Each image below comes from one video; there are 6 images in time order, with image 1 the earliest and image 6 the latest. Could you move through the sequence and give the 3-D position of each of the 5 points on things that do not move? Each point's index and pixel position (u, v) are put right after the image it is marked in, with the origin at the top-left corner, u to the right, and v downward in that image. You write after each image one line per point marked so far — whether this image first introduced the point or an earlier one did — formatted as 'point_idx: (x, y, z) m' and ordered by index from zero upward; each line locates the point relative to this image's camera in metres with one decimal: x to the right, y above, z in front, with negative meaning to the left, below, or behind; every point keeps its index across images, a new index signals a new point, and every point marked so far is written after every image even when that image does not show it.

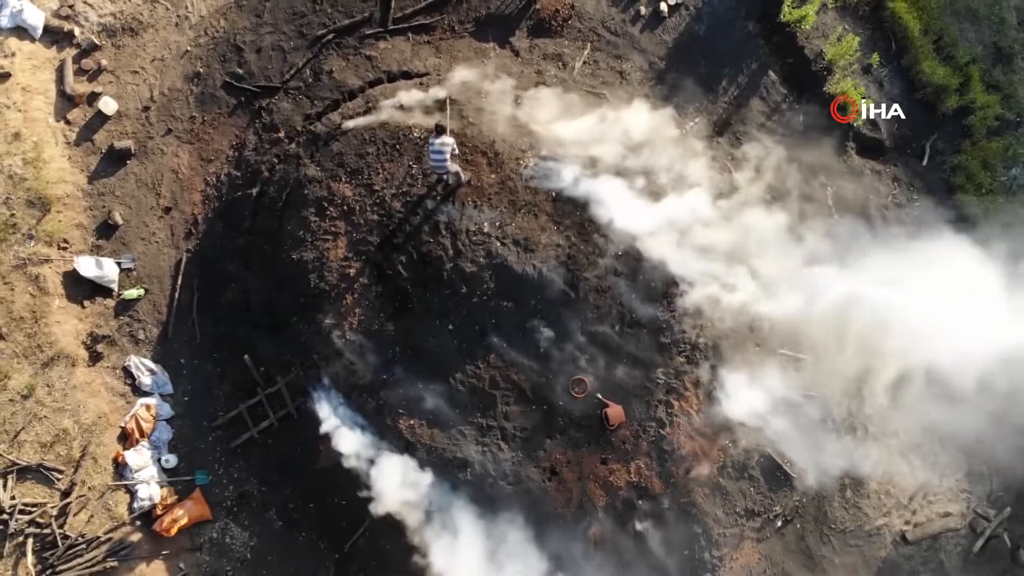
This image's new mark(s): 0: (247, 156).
0: (-3.9, +2.0, +9.9) m
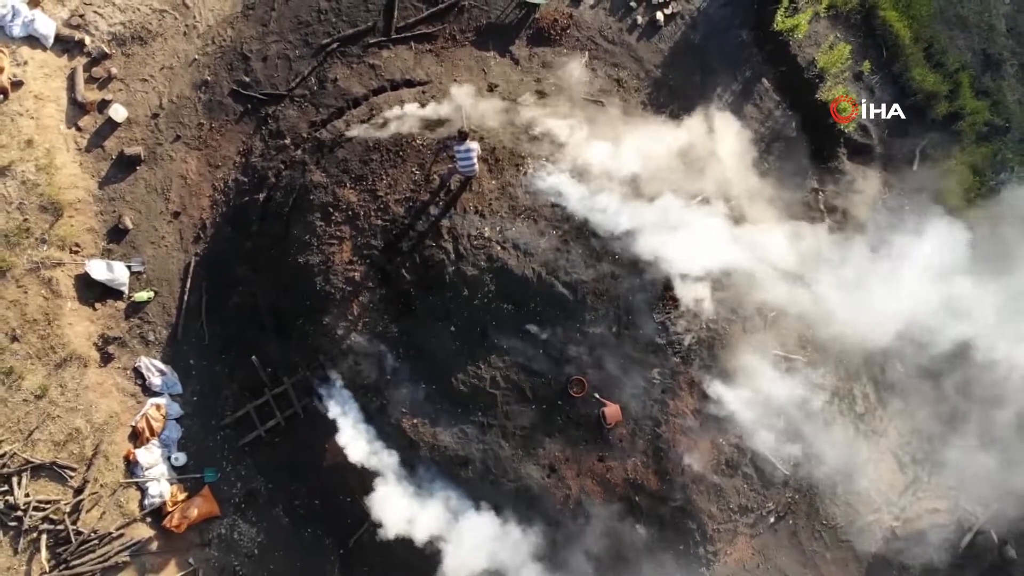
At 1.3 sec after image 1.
0: (-3.9, +1.9, +10.1) m
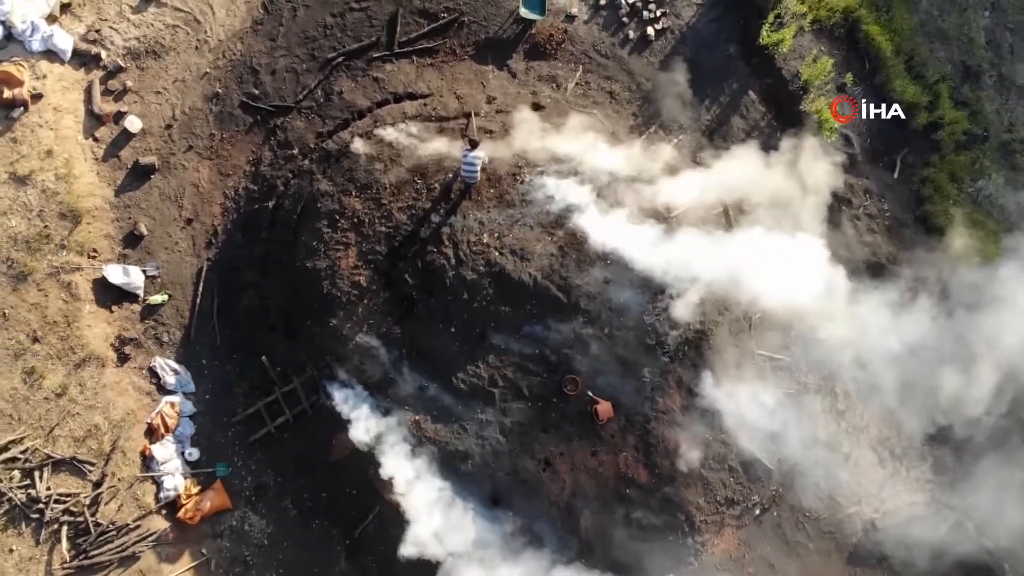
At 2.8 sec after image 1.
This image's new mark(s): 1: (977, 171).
0: (-4.0, +1.9, +10.6) m
1: (+7.8, +2.0, +11.1) m
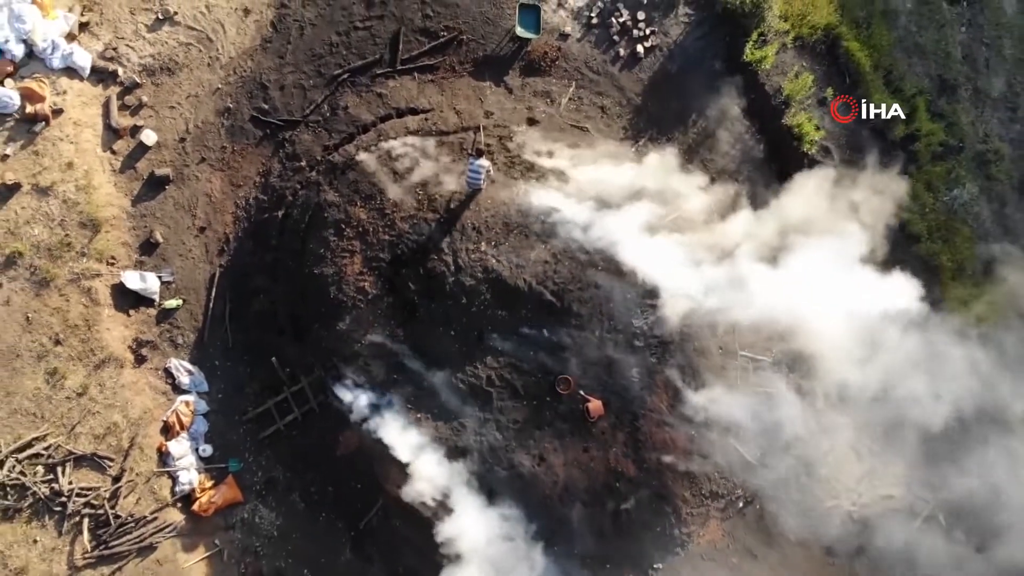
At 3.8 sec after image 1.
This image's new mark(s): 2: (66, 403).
0: (-4.0, +1.8, +11.2) m
1: (+7.8, +1.9, +11.7) m
2: (-7.0, -1.8, +10.4) m
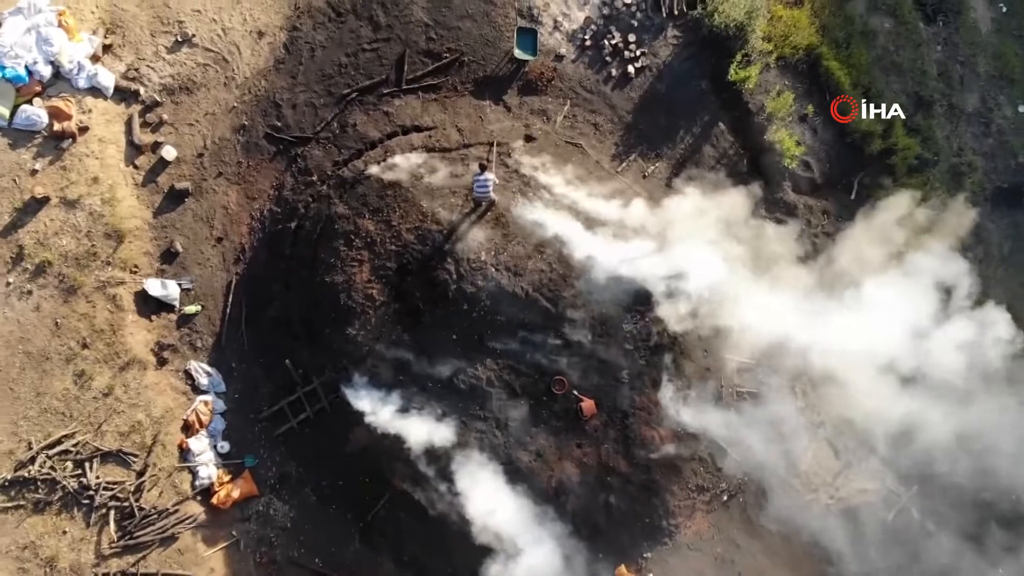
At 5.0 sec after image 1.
0: (-4.1, +1.7, +11.9) m
1: (+7.8, +1.8, +12.4) m
2: (-7.0, -1.9, +11.1) m
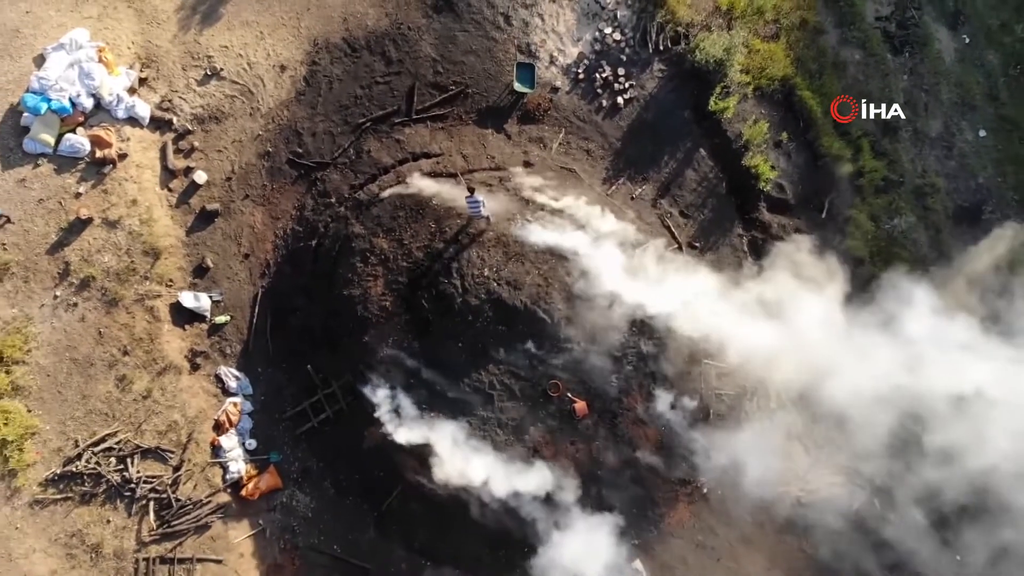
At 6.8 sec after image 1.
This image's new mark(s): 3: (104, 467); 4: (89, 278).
0: (-4.1, +1.4, +13.1) m
1: (+7.8, +1.6, +13.6) m
2: (-7.0, -2.2, +12.3) m
3: (-7.4, -3.3, +12.0) m
4: (-7.9, +0.2, +12.4) m
